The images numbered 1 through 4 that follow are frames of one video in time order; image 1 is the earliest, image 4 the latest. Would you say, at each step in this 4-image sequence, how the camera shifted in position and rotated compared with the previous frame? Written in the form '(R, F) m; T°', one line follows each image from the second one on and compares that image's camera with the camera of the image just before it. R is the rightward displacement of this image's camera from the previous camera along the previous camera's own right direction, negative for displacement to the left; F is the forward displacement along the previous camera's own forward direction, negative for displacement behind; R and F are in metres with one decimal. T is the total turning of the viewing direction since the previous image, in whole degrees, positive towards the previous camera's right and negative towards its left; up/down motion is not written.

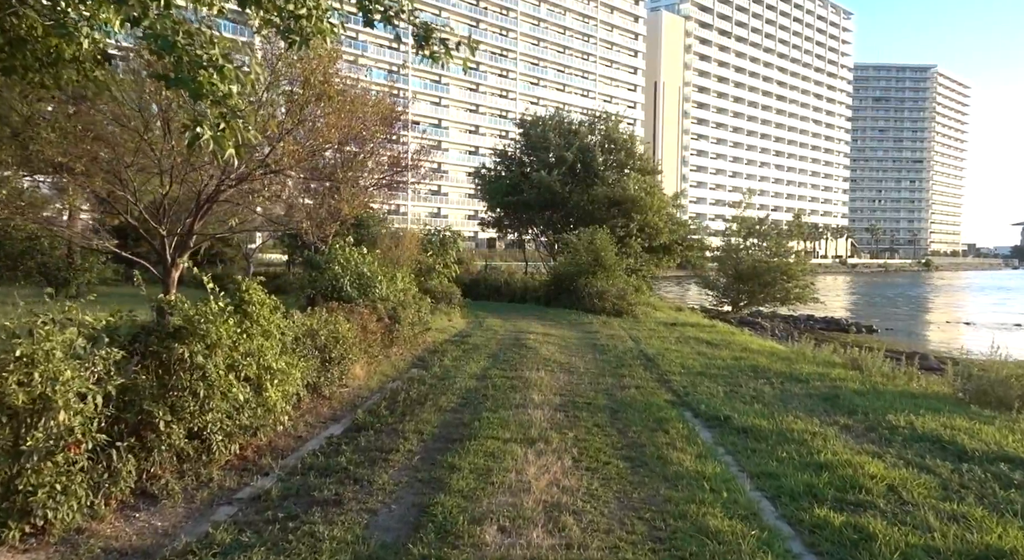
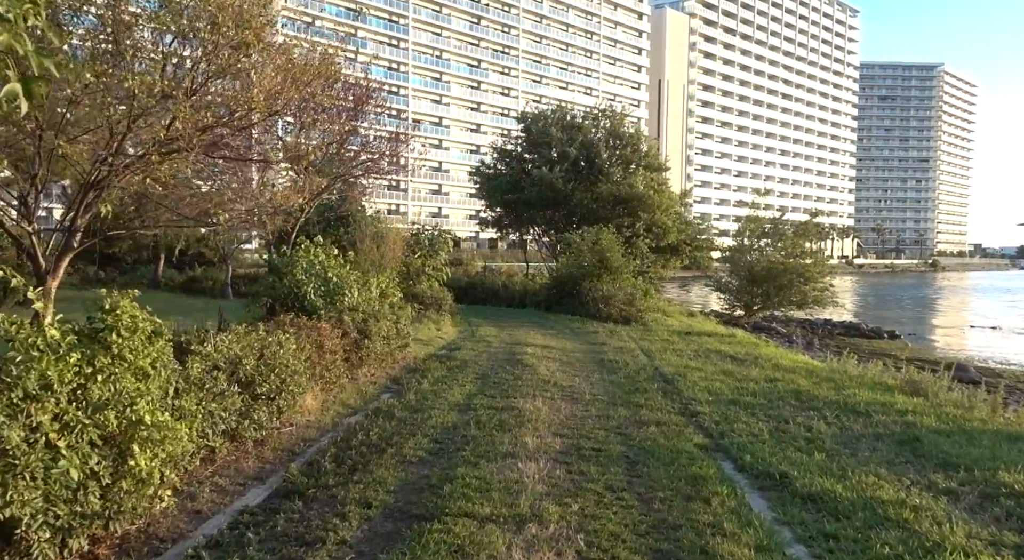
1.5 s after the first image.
(+0.1, +2.0) m; 0°
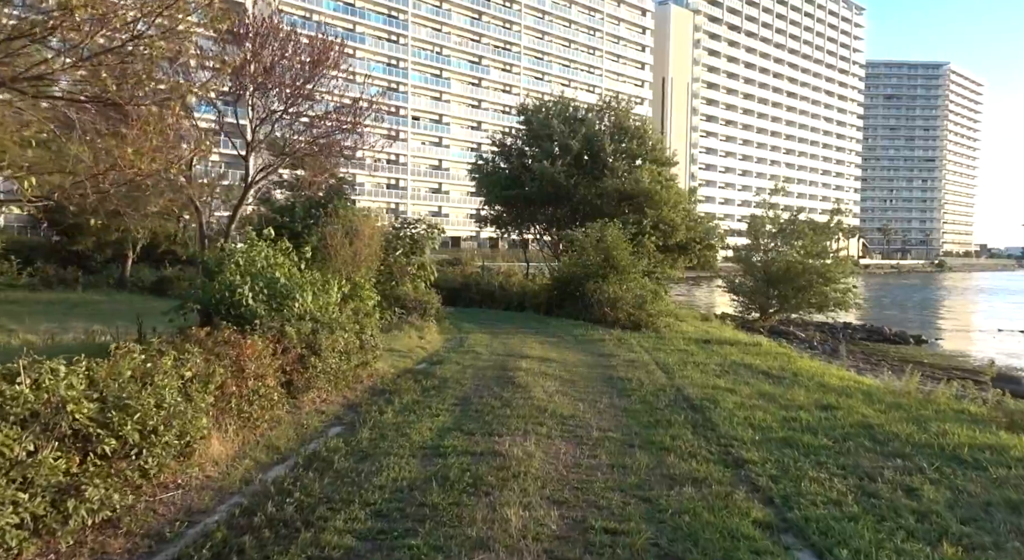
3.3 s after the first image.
(+0.2, +2.2) m; 0°
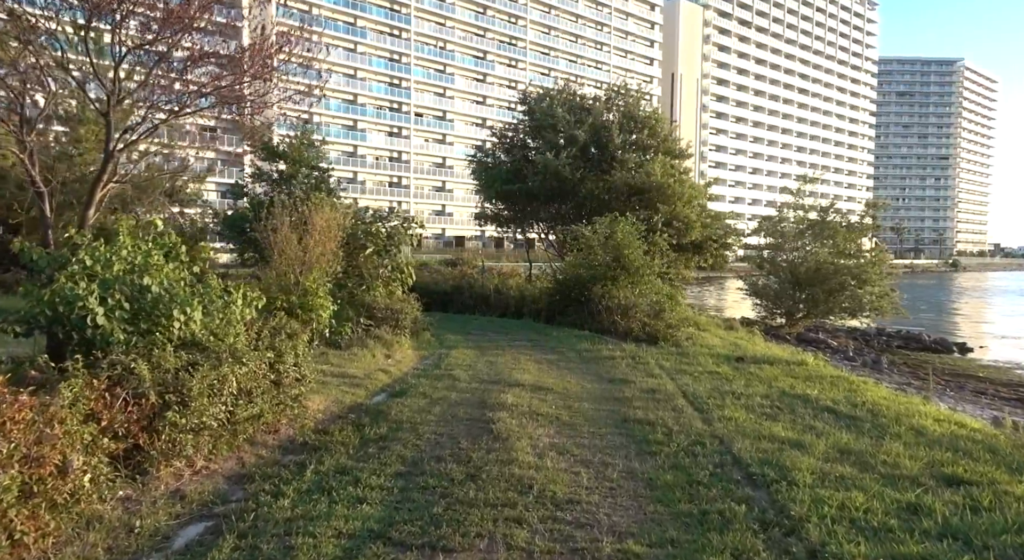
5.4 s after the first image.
(+0.3, +2.9) m; -1°
